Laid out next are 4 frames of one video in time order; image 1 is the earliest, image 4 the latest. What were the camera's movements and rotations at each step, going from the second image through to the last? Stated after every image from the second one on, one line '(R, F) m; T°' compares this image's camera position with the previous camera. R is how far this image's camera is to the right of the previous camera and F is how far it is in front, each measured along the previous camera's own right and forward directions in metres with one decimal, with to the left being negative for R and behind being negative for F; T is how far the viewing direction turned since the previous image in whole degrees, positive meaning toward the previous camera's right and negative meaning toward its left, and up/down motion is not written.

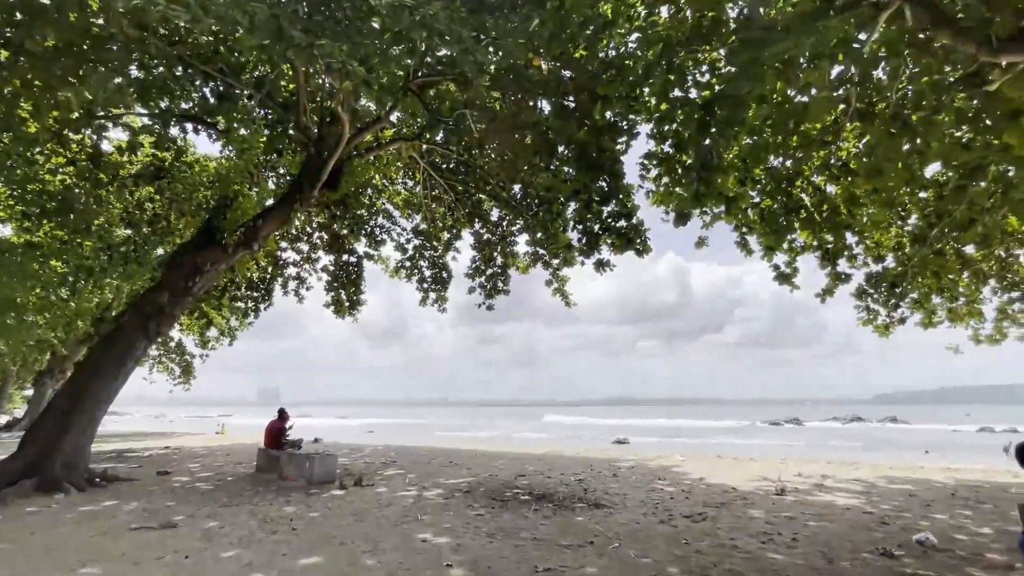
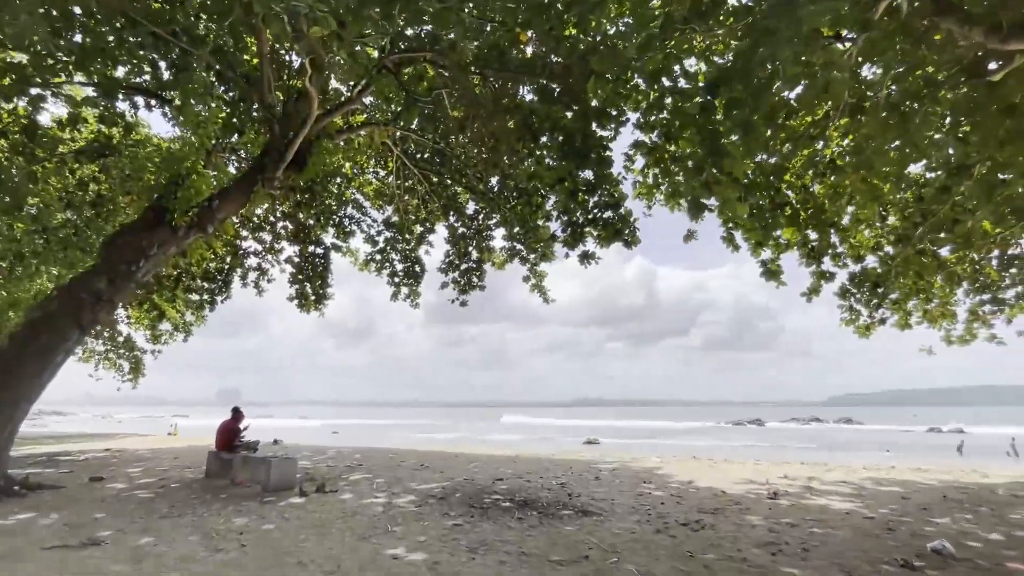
(-0.1, +0.4) m; +4°
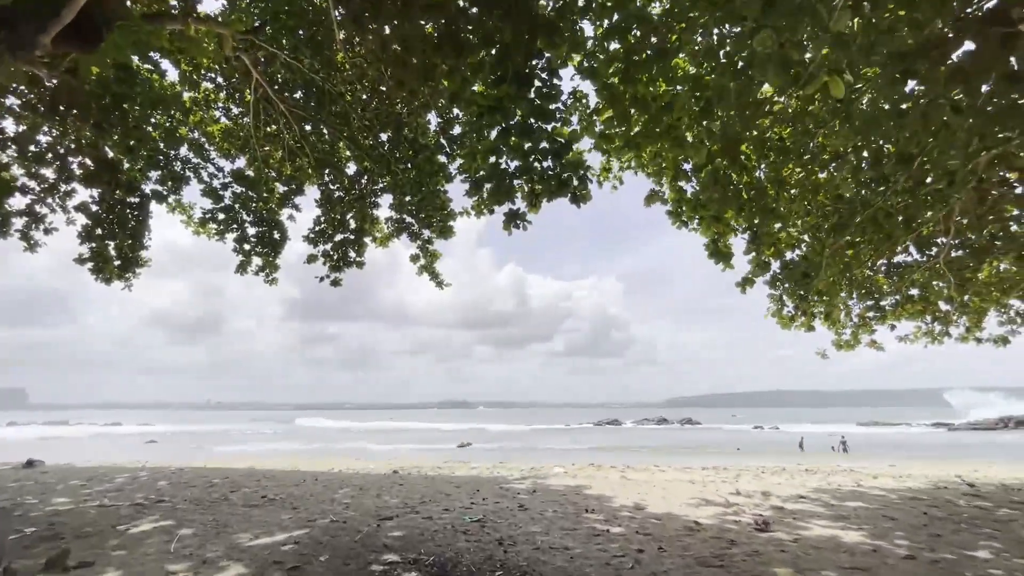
(-0.3, +1.9) m; +15°
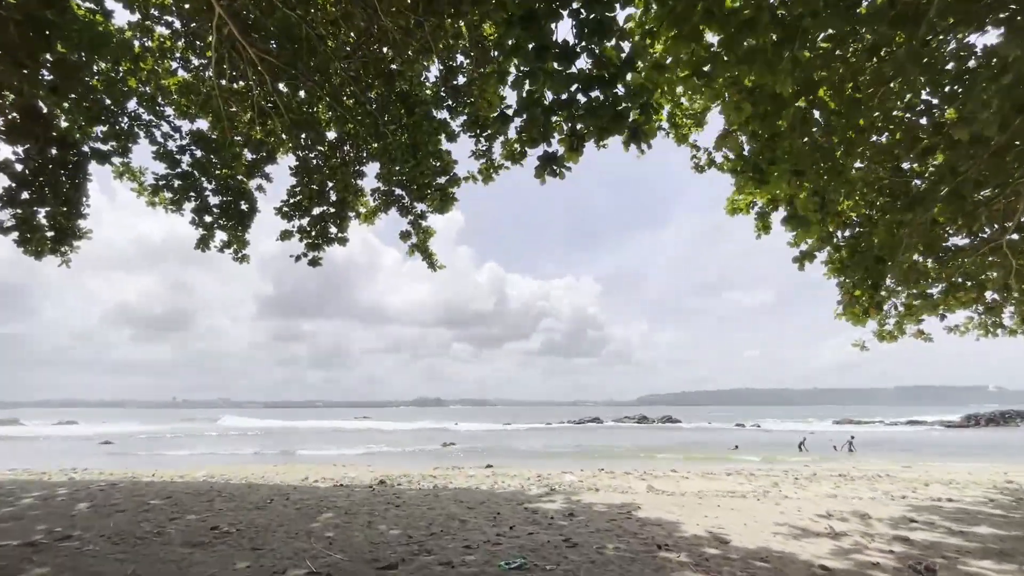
(-0.5, +1.3) m; +3°
